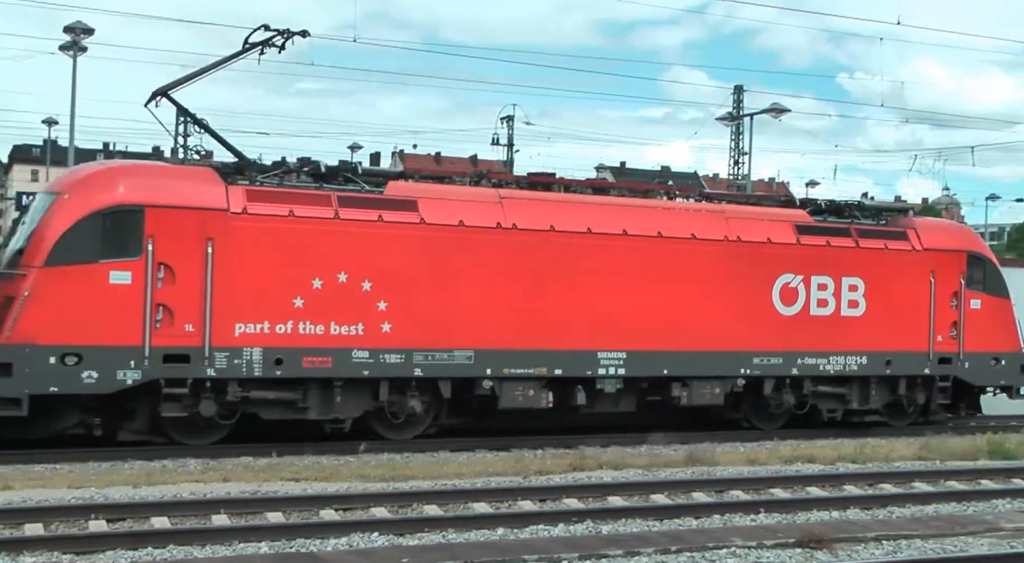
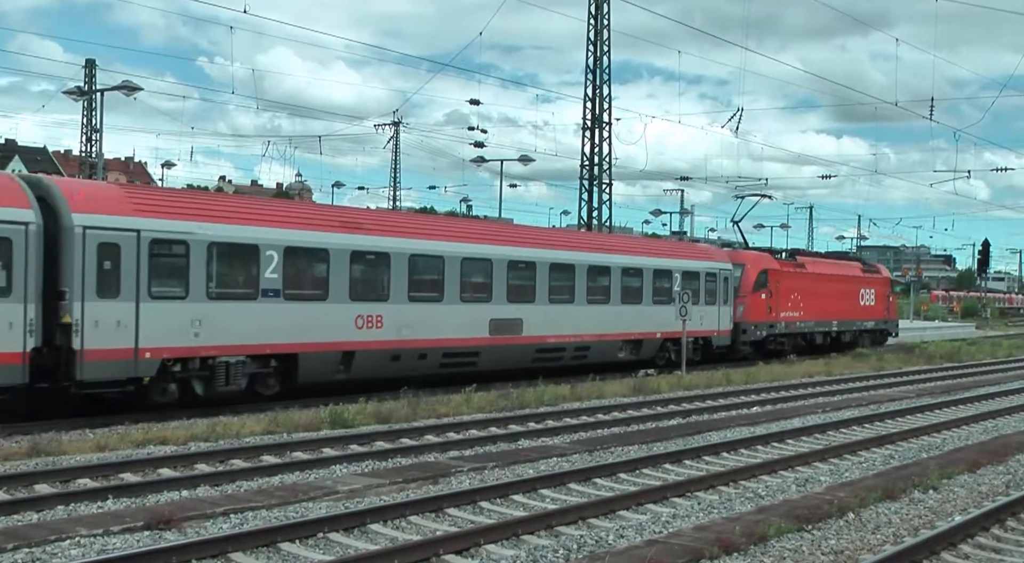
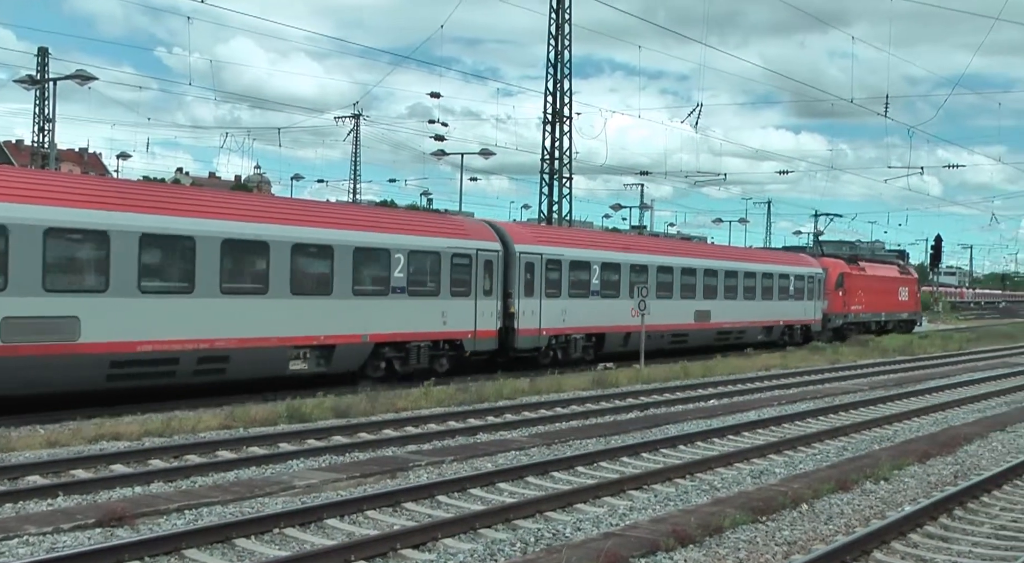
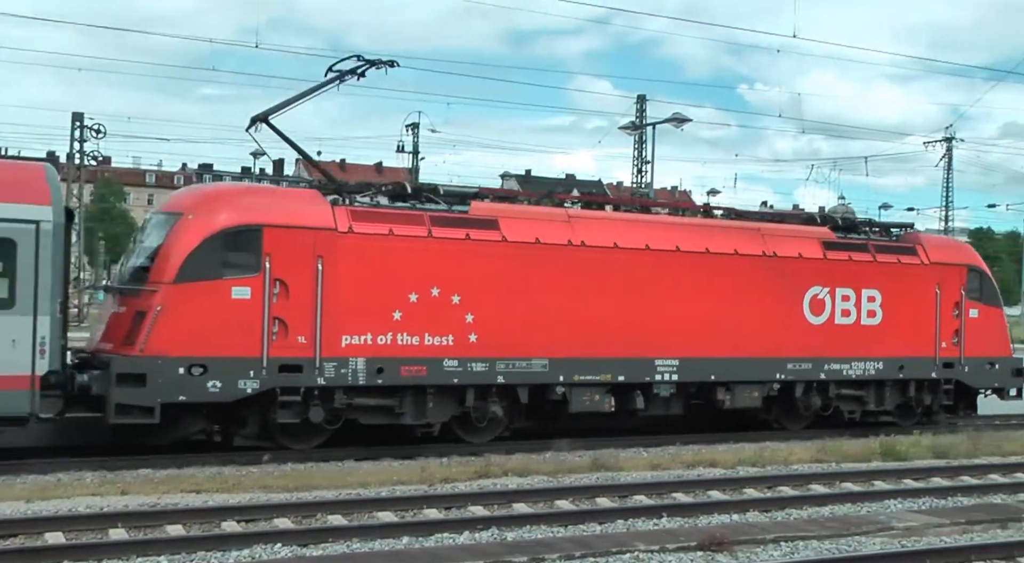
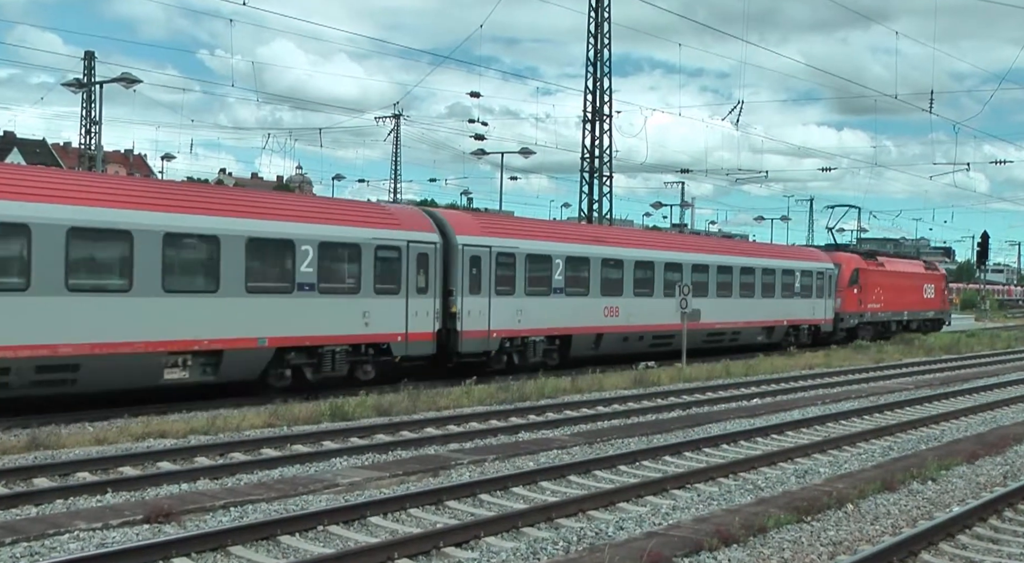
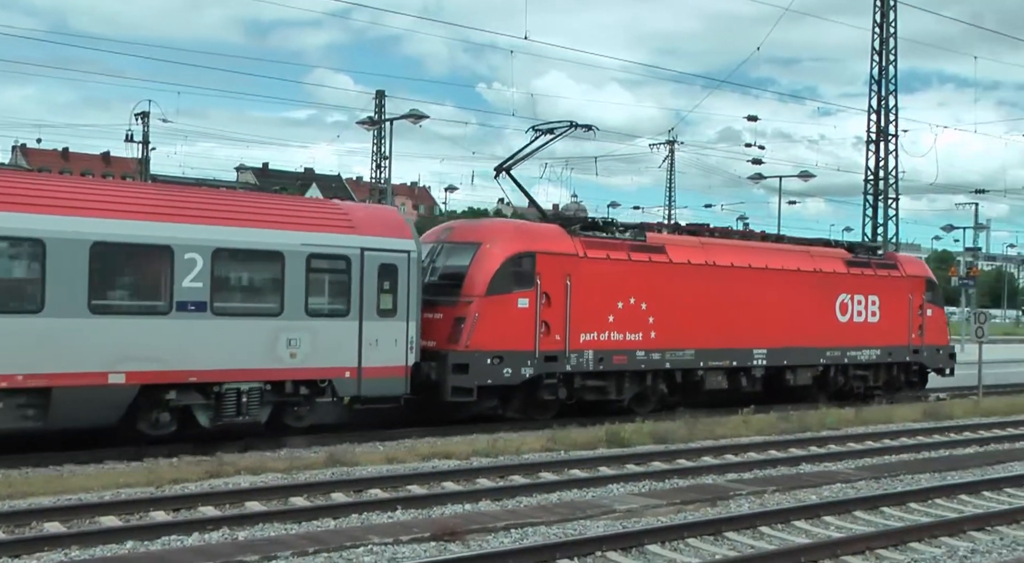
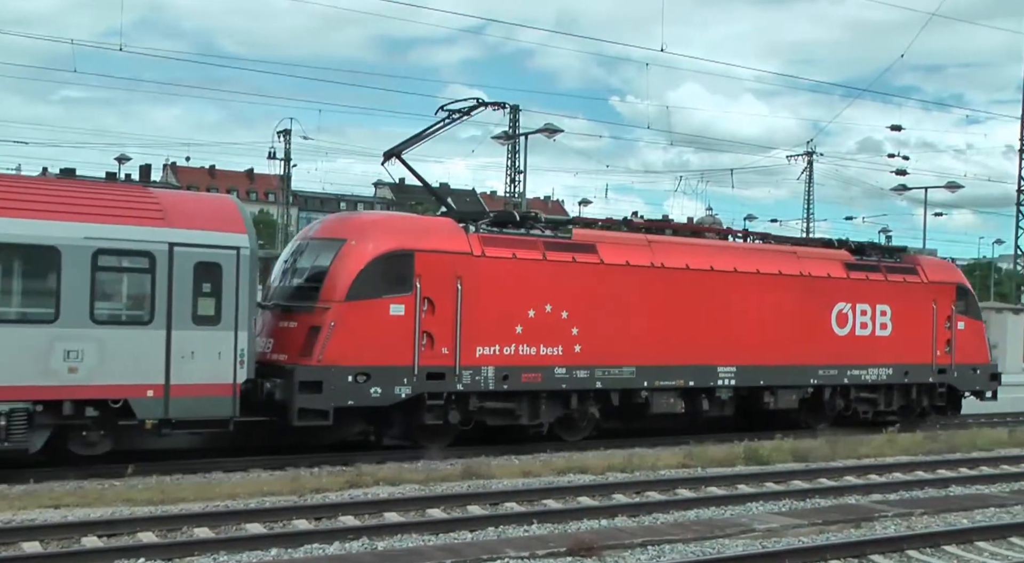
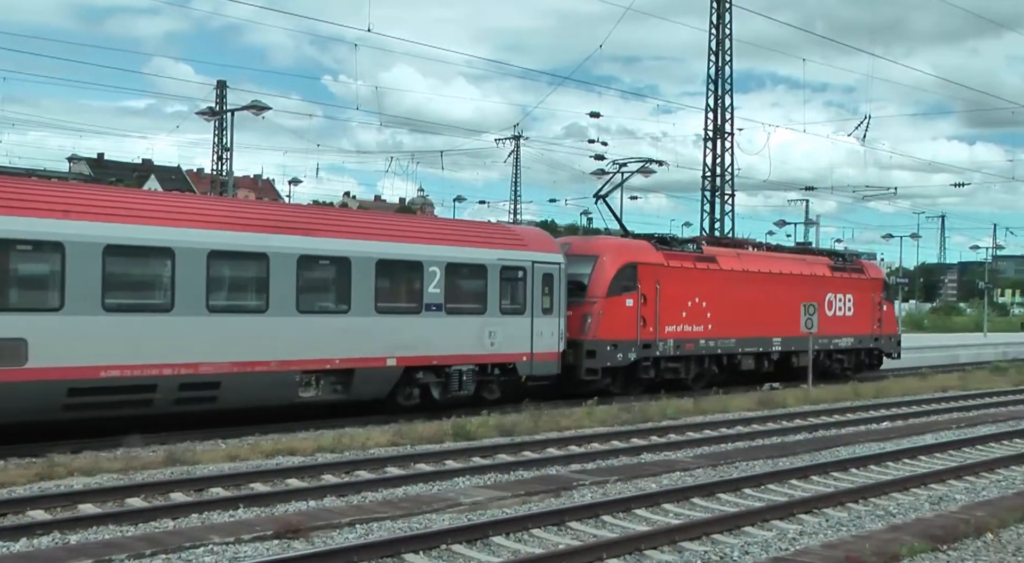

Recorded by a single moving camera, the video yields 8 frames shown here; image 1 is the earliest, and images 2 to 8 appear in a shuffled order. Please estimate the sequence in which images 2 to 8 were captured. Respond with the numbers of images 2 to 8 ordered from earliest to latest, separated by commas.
4, 7, 6, 8, 2, 5, 3
